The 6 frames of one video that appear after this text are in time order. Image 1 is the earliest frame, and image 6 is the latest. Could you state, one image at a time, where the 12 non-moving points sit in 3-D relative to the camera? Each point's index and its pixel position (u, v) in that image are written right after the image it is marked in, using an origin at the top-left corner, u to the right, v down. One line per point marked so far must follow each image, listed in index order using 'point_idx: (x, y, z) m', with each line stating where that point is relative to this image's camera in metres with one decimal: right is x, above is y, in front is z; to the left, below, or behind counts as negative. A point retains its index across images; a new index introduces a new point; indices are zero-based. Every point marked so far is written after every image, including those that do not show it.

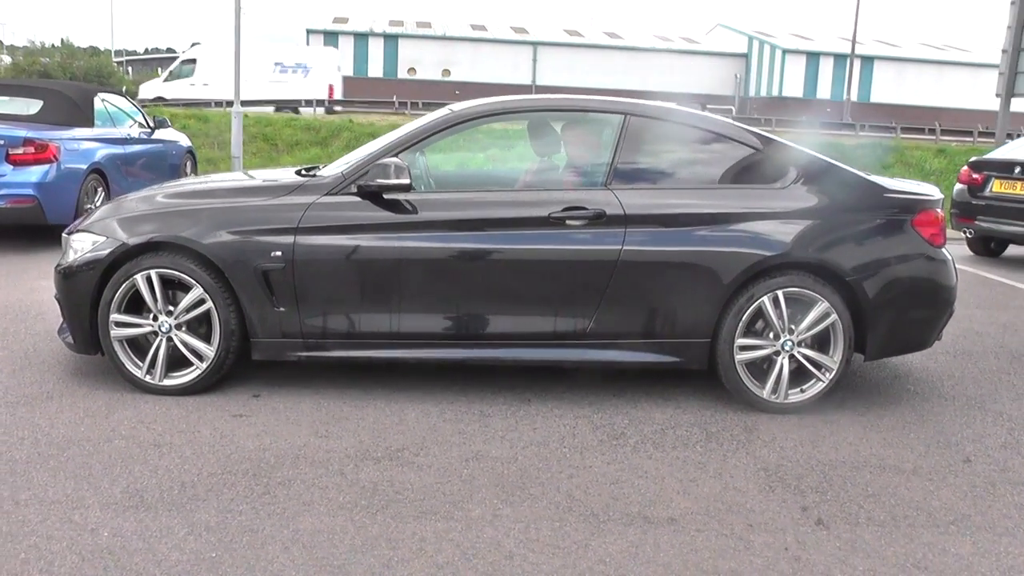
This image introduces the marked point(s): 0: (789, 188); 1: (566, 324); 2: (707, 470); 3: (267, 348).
0: (+1.2, +0.4, +4.6) m
1: (+0.2, -0.2, +4.6) m
2: (+0.7, -0.7, +4.1) m
3: (-1.0, -0.3, +4.7) m
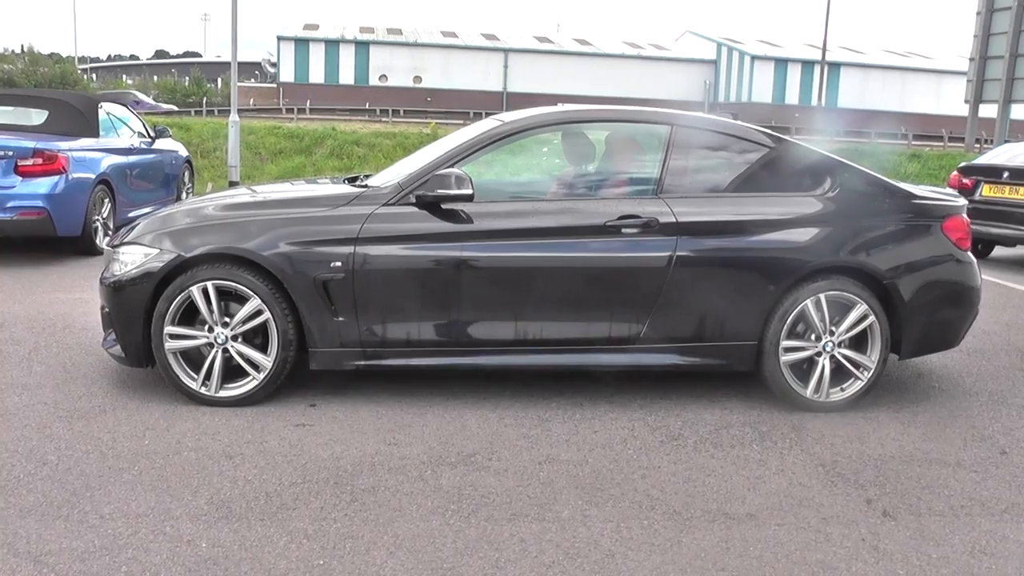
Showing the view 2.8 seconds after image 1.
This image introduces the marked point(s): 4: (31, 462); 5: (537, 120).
0: (+1.4, +0.4, +4.8) m
1: (+0.5, -0.2, +4.8) m
2: (+1.0, -0.7, +4.2) m
3: (-0.8, -0.3, +4.8) m
4: (-1.9, -0.7, +4.3) m
5: (+0.1, +0.7, +4.9) m
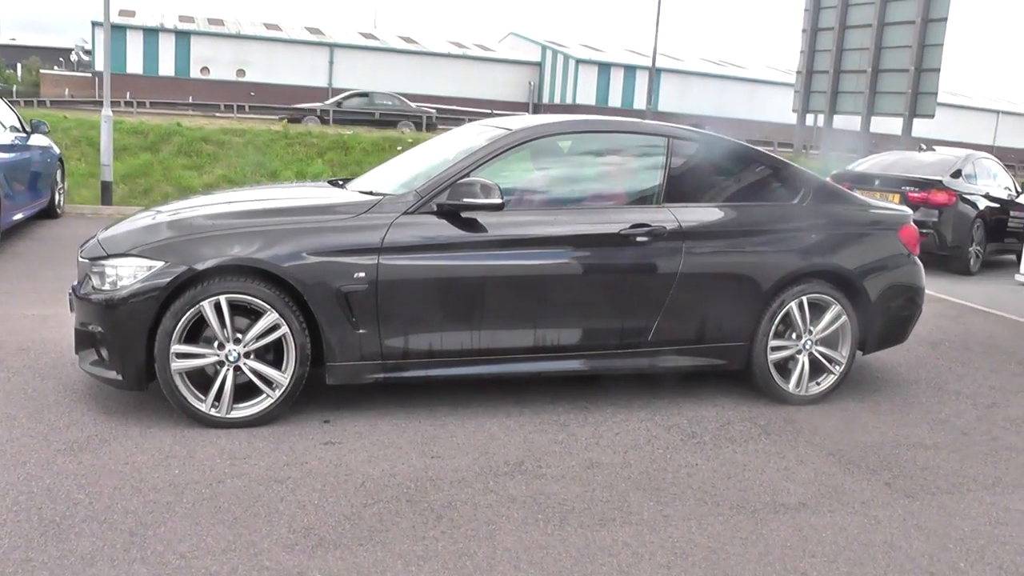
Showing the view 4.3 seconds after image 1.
0: (+1.4, +0.4, +5.2) m
1: (+0.5, -0.2, +4.9) m
2: (+1.2, -0.7, +4.6) m
3: (-0.7, -0.4, +4.6) m
4: (-1.6, -0.8, +3.9) m
5: (+0.2, +0.7, +5.0) m
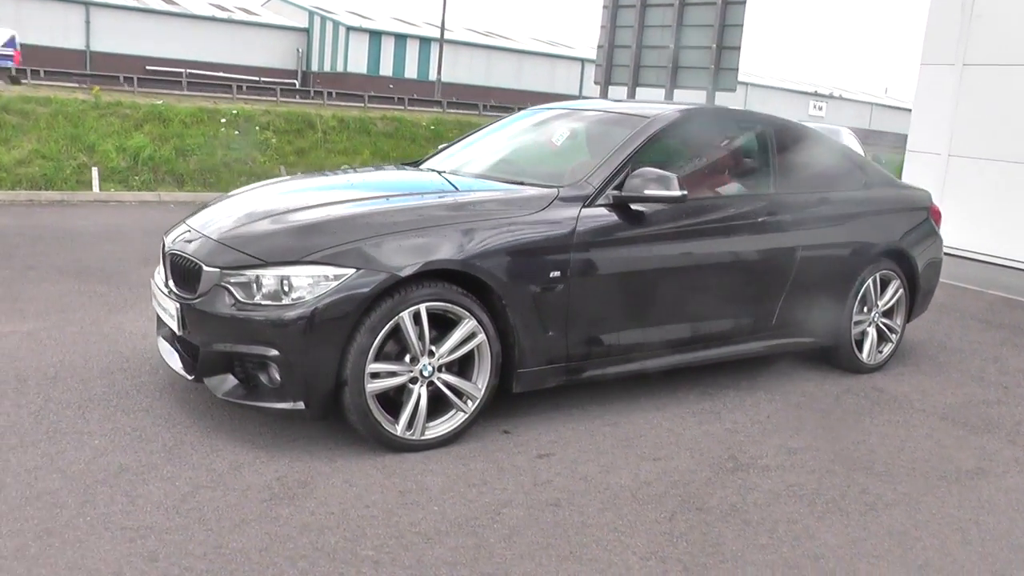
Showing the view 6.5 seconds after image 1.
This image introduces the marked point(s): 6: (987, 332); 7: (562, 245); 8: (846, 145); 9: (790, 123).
0: (+1.8, +0.5, +5.6) m
1: (+1.1, -0.1, +5.0) m
2: (+1.9, -0.6, +4.9) m
3: (+0.1, -0.4, +4.3) m
4: (-0.5, -0.8, +3.3) m
5: (+0.7, +0.8, +4.9) m
6: (+2.8, -0.3, +6.4) m
7: (+0.2, +0.2, +4.2) m
8: (+1.7, +0.8, +5.6) m
9: (+1.4, +0.8, +5.3) m
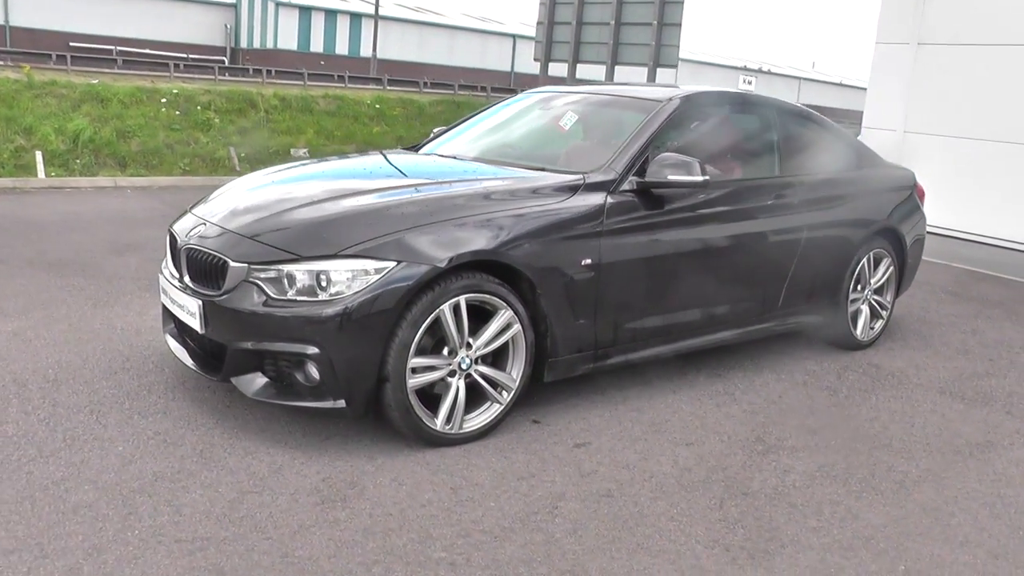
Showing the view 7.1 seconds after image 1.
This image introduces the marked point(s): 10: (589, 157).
0: (+1.8, +0.6, +5.7) m
1: (+1.2, -0.1, +5.1) m
2: (+1.9, -0.5, +5.1) m
3: (+0.2, -0.3, +4.2) m
4: (-0.3, -0.8, +3.2) m
5: (+0.8, +0.8, +4.9) m
6: (+2.7, -0.1, +6.6) m
7: (+0.3, +0.2, +4.2) m
8: (+1.7, +0.9, +5.7) m
9: (+1.4, +0.9, +5.4) m
10: (+0.3, +0.6, +4.6) m
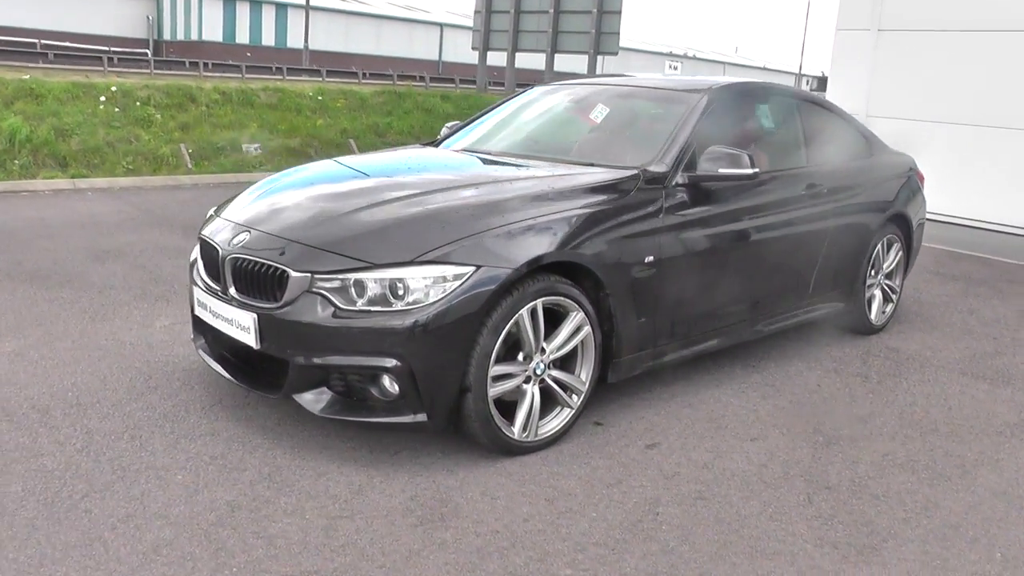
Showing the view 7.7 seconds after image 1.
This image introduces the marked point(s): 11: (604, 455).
0: (+1.9, +0.7, +5.7) m
1: (+1.3, 0.0, +5.0) m
2: (+2.1, -0.5, +5.1) m
3: (+0.4, -0.3, +4.1) m
4: (+0.1, -0.8, +3.0) m
5: (+0.9, +0.9, +4.8) m
6: (+2.7, 0.0, +6.8) m
7: (+0.5, +0.2, +4.1) m
8: (+1.7, +1.0, +5.7) m
9: (+1.4, +1.0, +5.3) m
10: (+0.5, +0.6, +4.5) m
11: (+0.3, -0.6, +3.9) m
